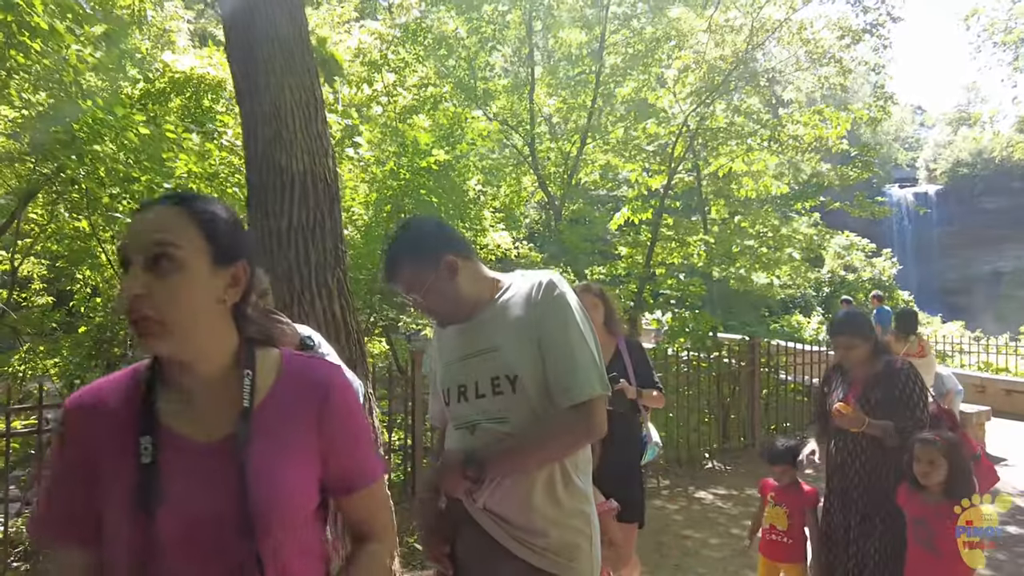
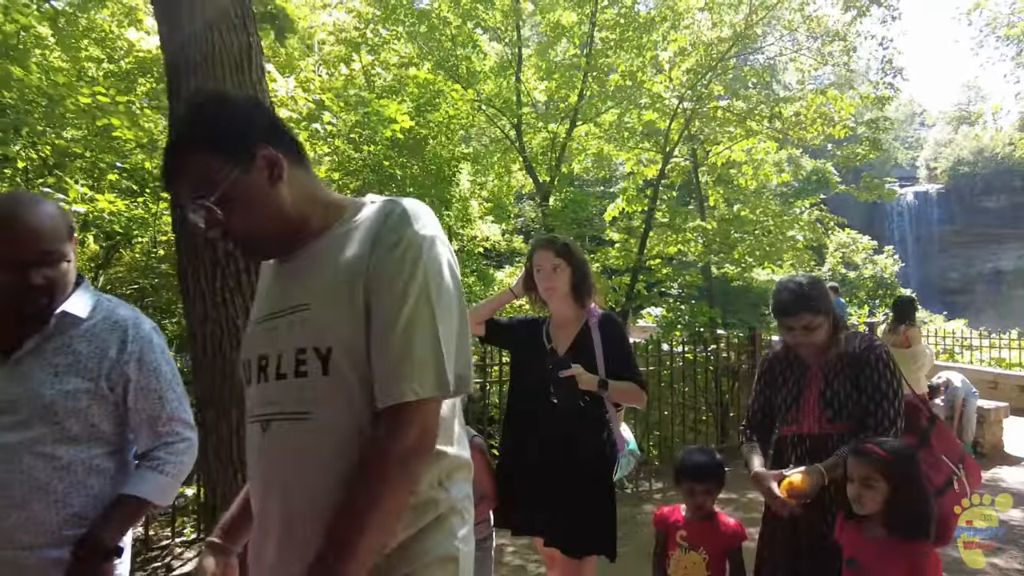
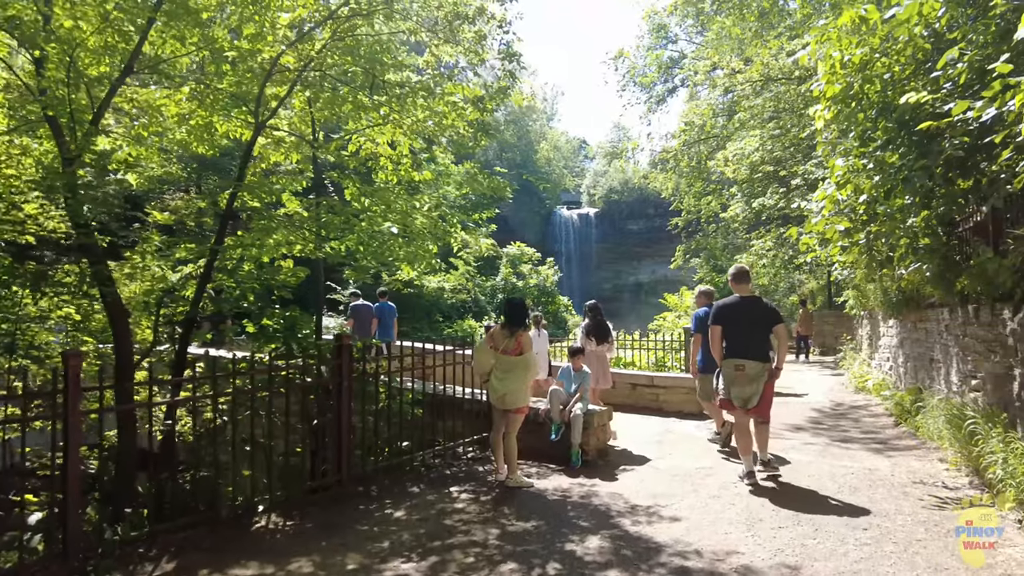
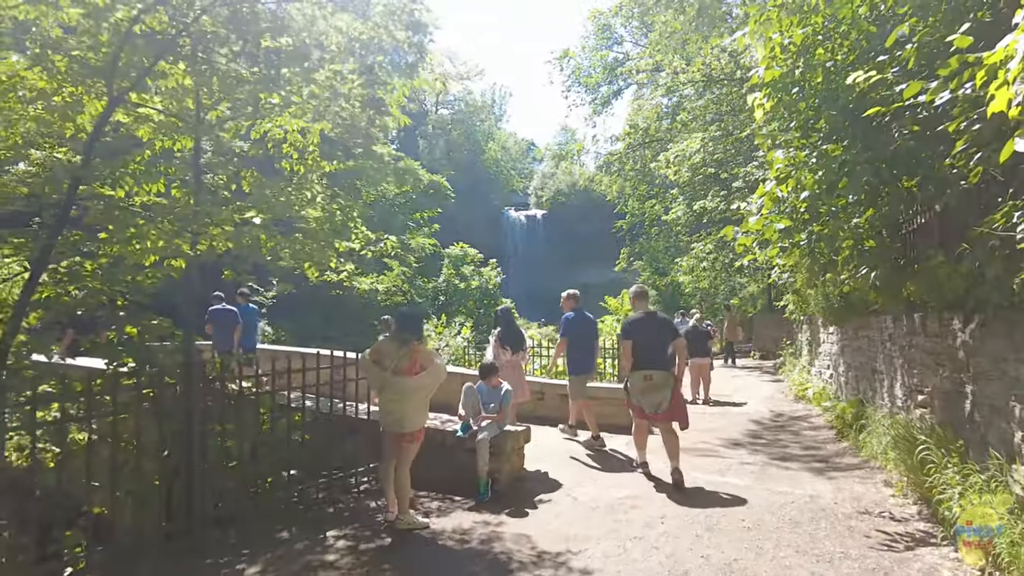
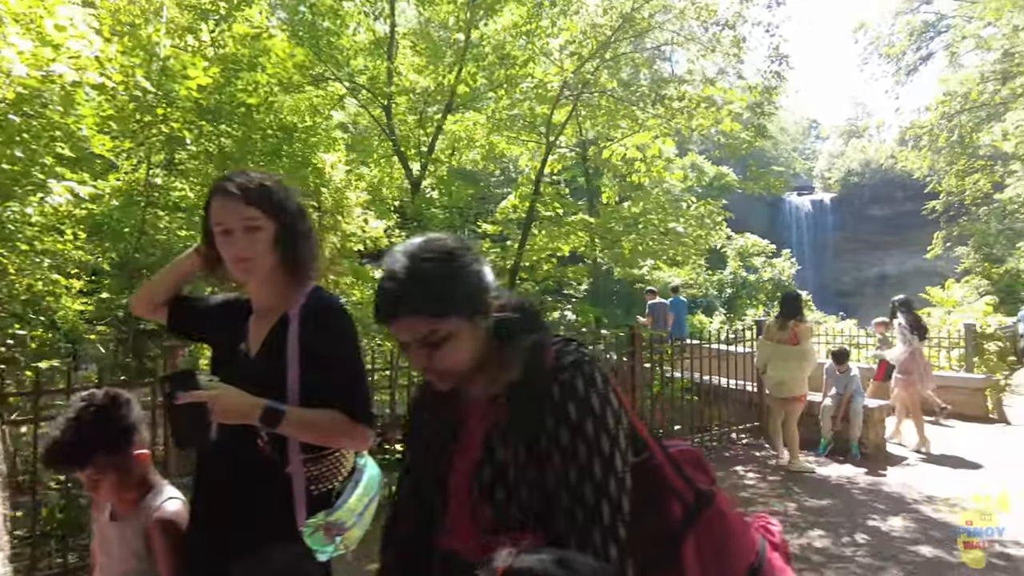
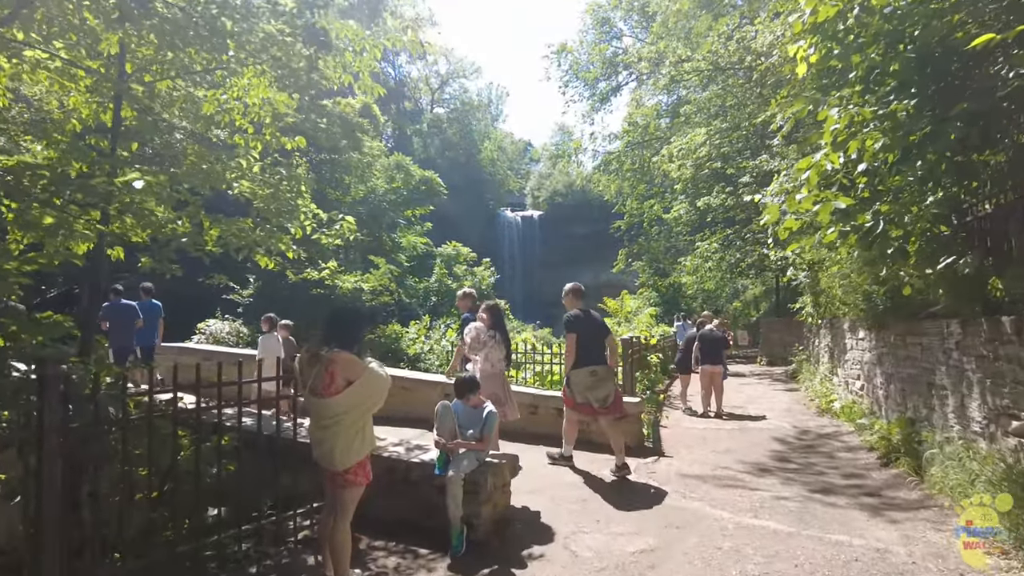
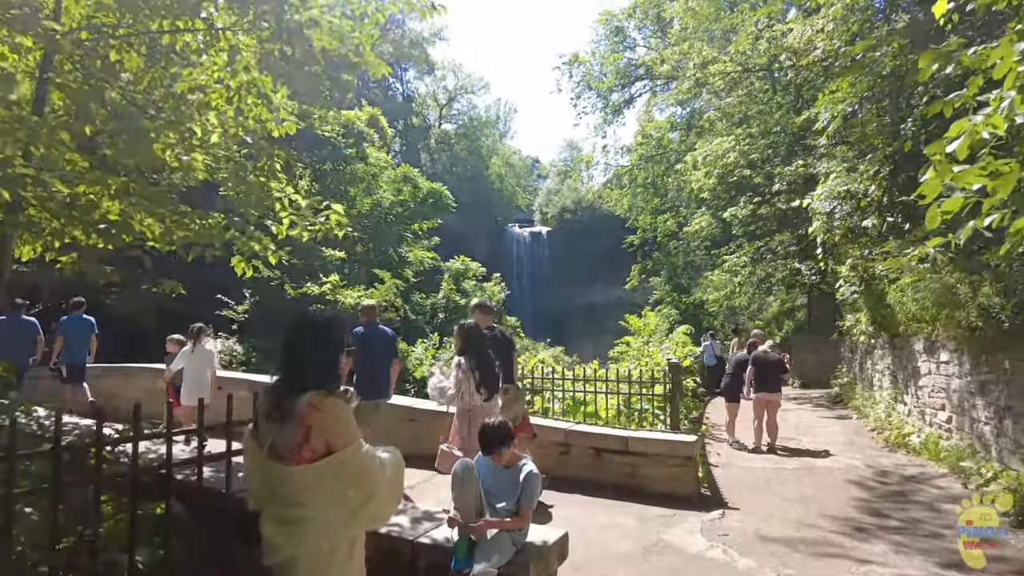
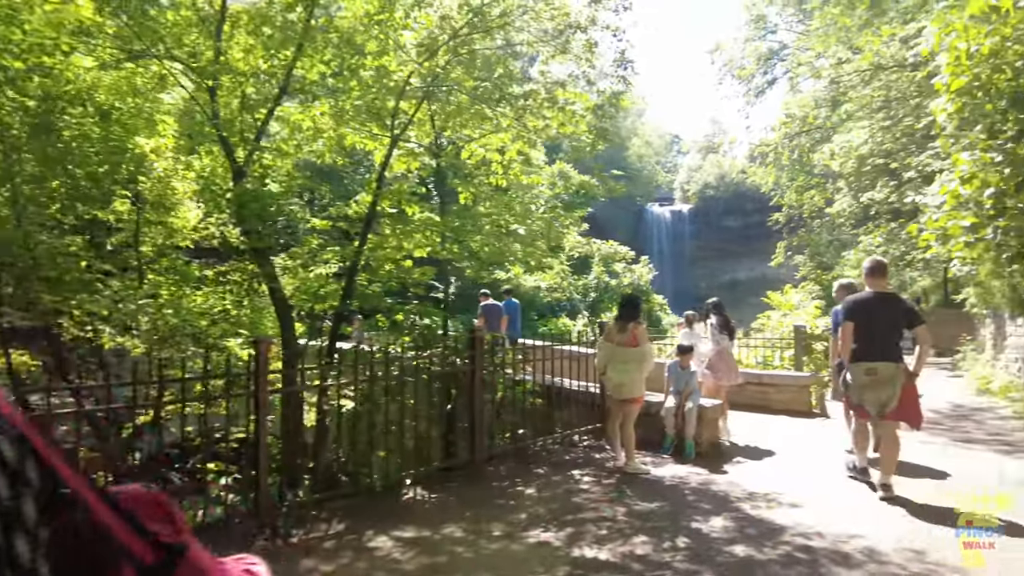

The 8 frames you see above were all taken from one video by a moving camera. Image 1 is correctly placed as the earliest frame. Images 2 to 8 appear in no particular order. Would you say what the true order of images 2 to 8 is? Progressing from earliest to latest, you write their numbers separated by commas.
2, 5, 8, 3, 4, 6, 7
